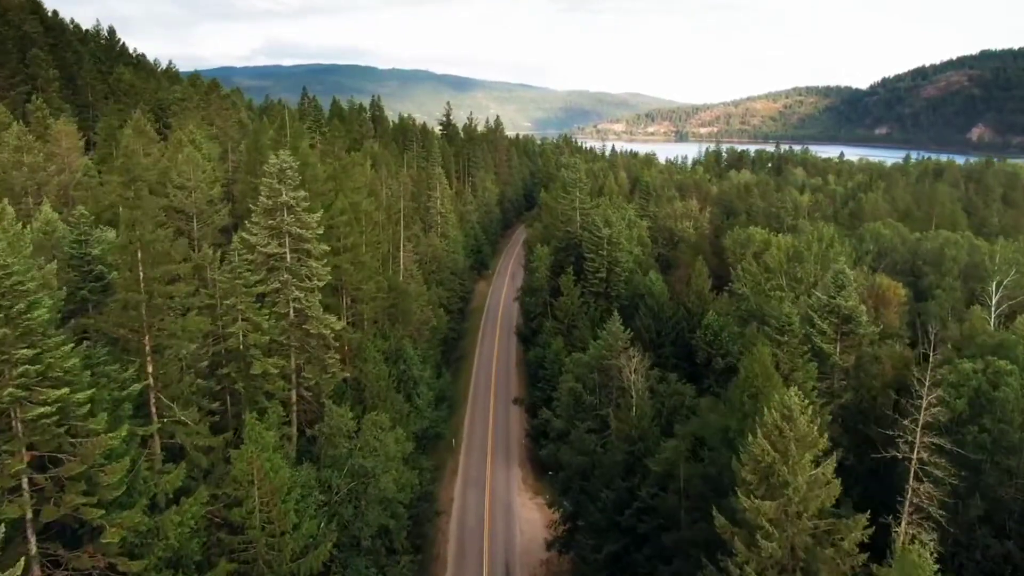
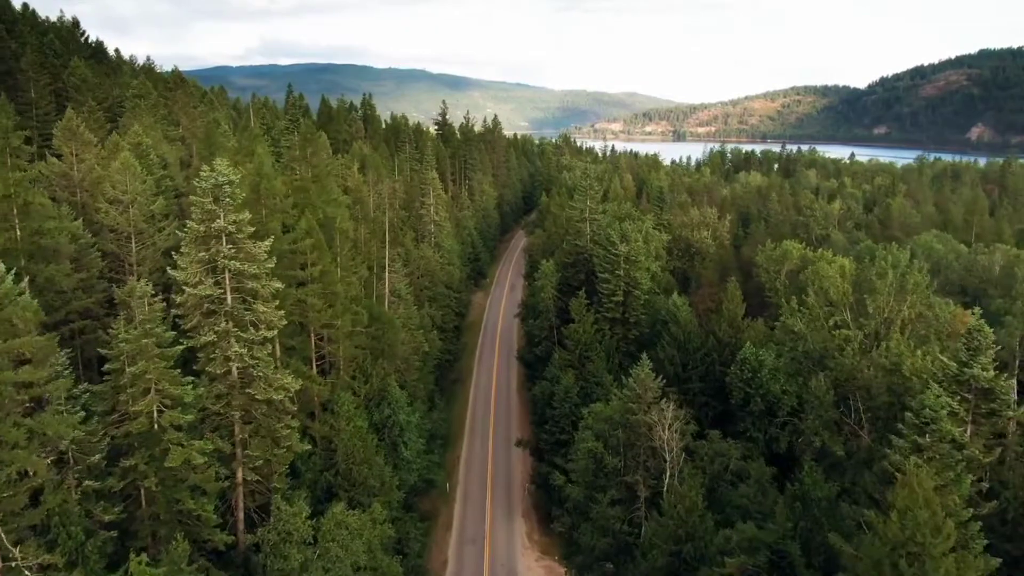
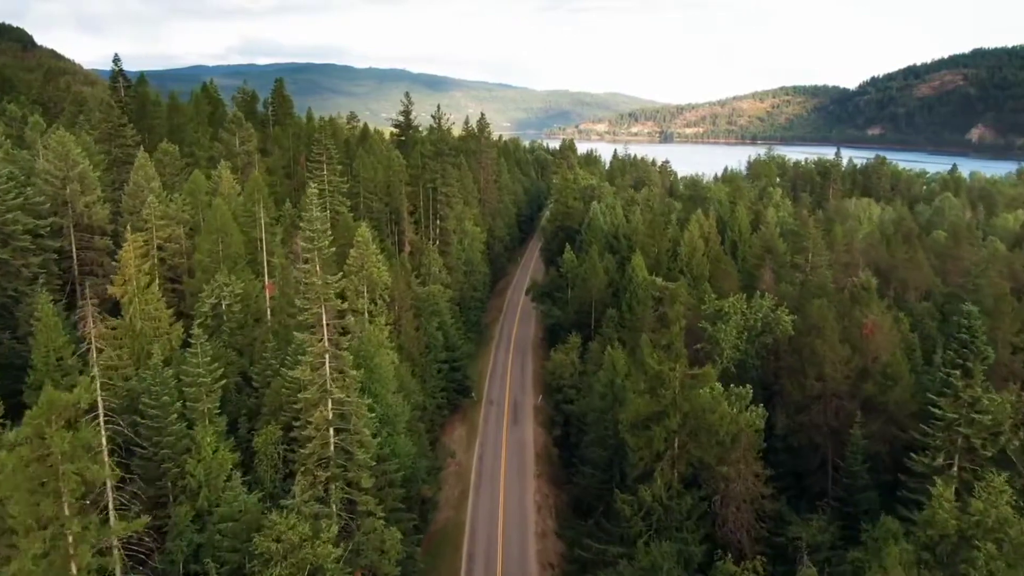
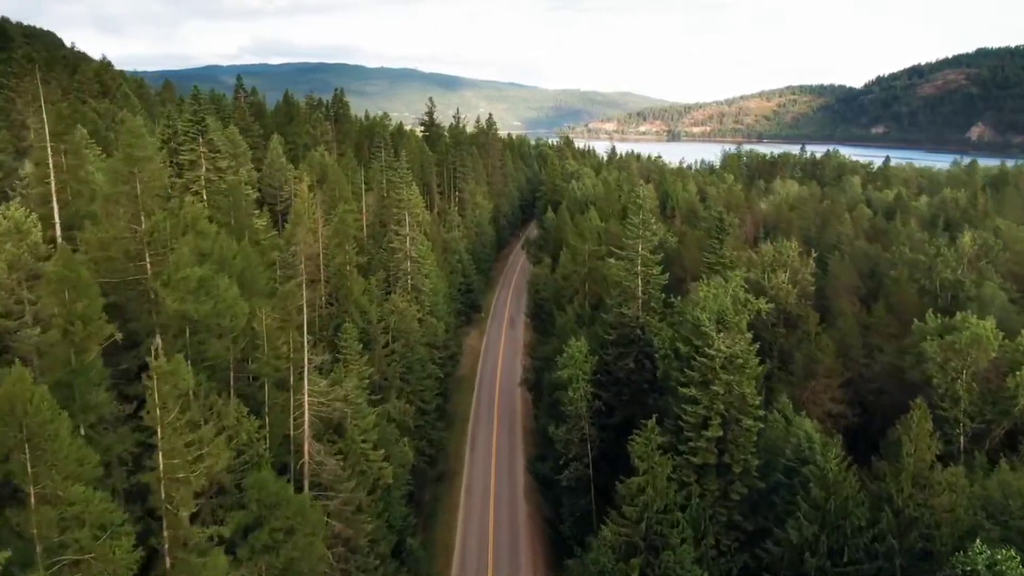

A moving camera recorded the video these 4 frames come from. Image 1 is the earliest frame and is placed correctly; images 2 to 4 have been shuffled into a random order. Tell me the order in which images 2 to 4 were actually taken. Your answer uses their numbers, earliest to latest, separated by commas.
2, 4, 3
